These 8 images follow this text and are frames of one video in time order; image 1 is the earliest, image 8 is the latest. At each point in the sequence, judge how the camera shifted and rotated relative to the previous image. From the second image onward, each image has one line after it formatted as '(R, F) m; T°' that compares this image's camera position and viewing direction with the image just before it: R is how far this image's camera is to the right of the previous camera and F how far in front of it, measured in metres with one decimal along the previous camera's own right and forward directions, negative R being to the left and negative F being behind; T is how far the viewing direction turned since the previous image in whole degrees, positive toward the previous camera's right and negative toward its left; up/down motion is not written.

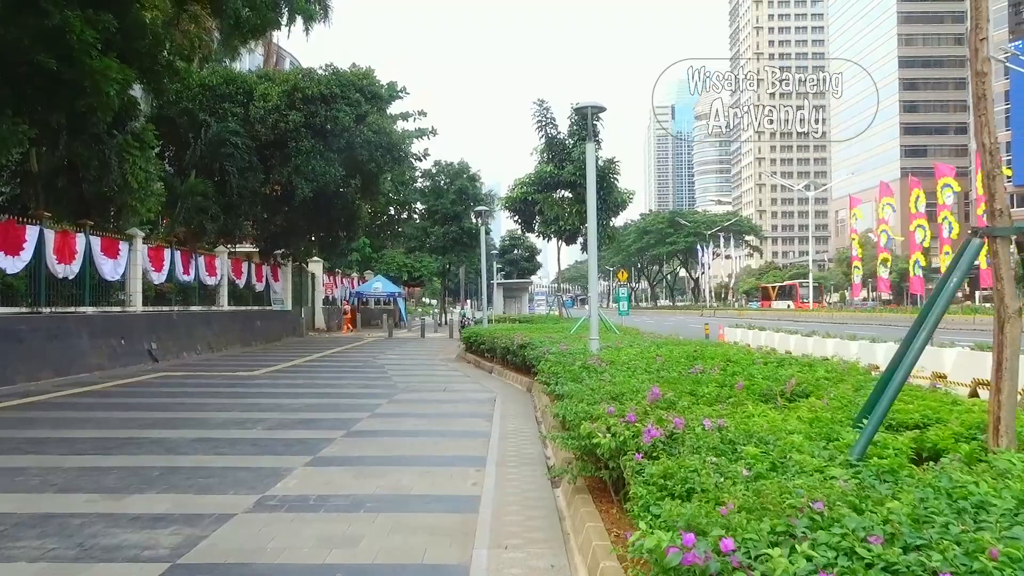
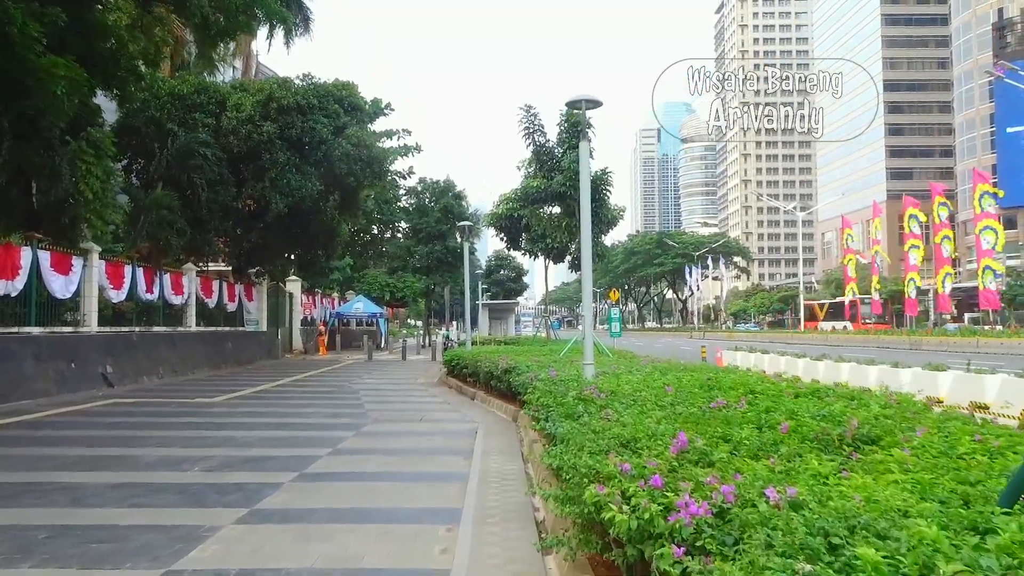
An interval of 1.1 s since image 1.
(0.0, +1.2) m; +1°
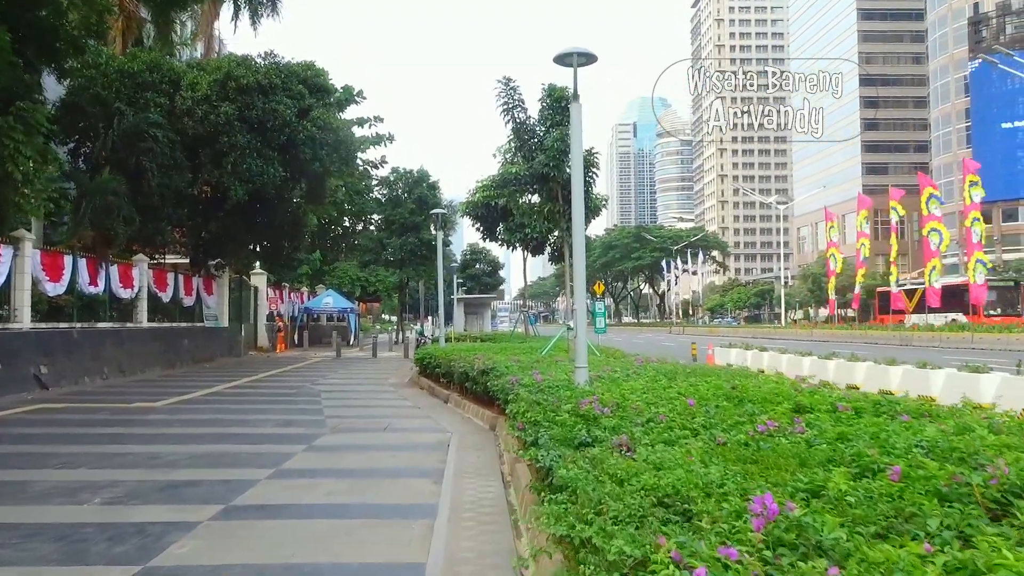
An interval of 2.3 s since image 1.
(0.0, +1.3) m; +2°
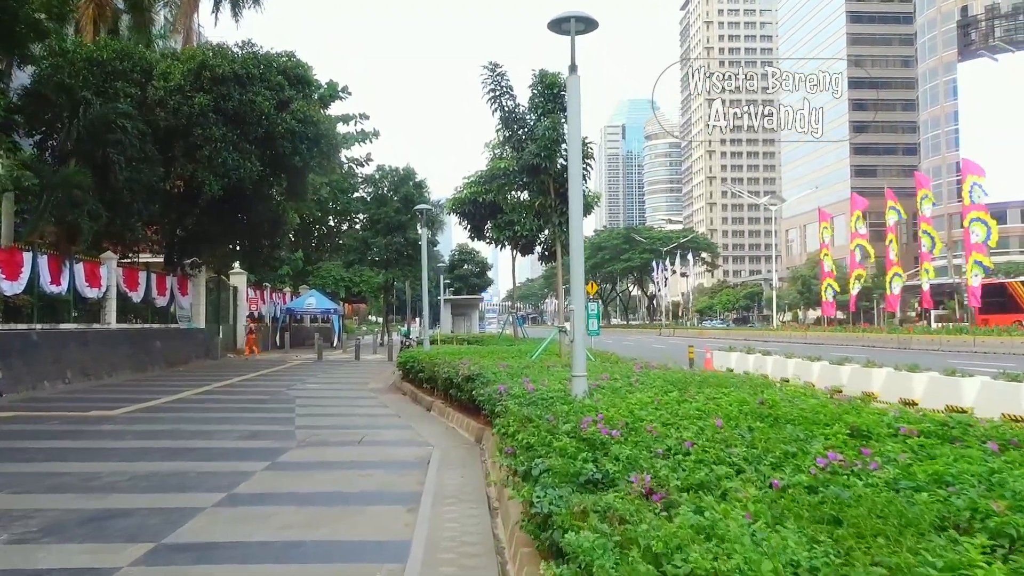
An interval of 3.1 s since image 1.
(0.0, +0.9) m; +1°
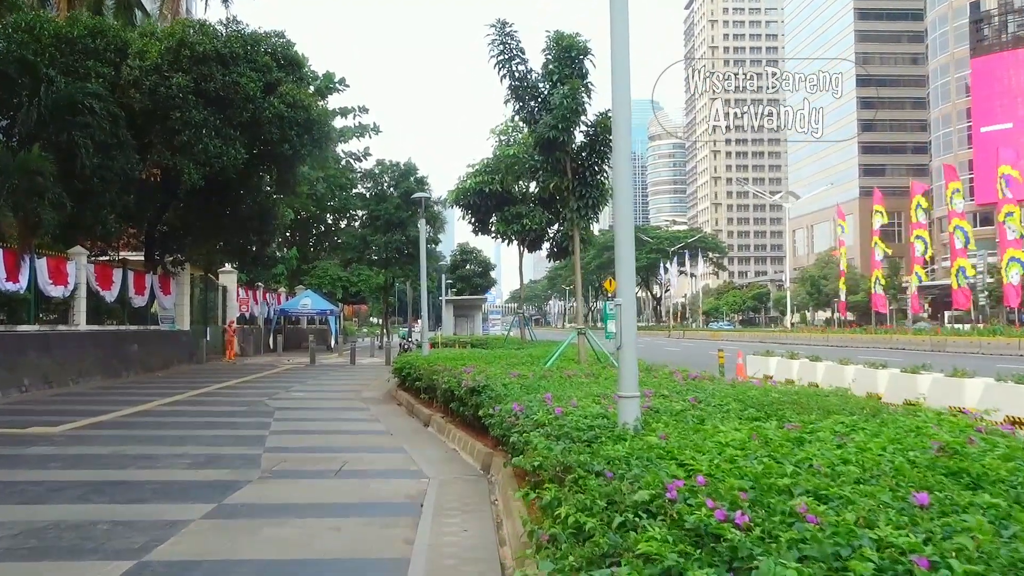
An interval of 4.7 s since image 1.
(-0.1, +1.7) m; 0°
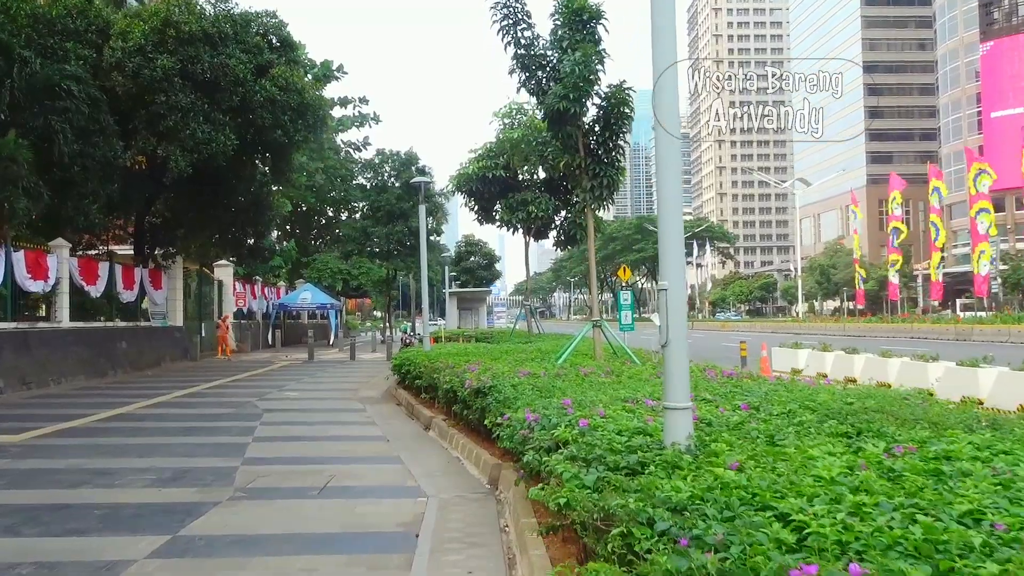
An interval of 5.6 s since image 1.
(0.0, +1.0) m; 0°
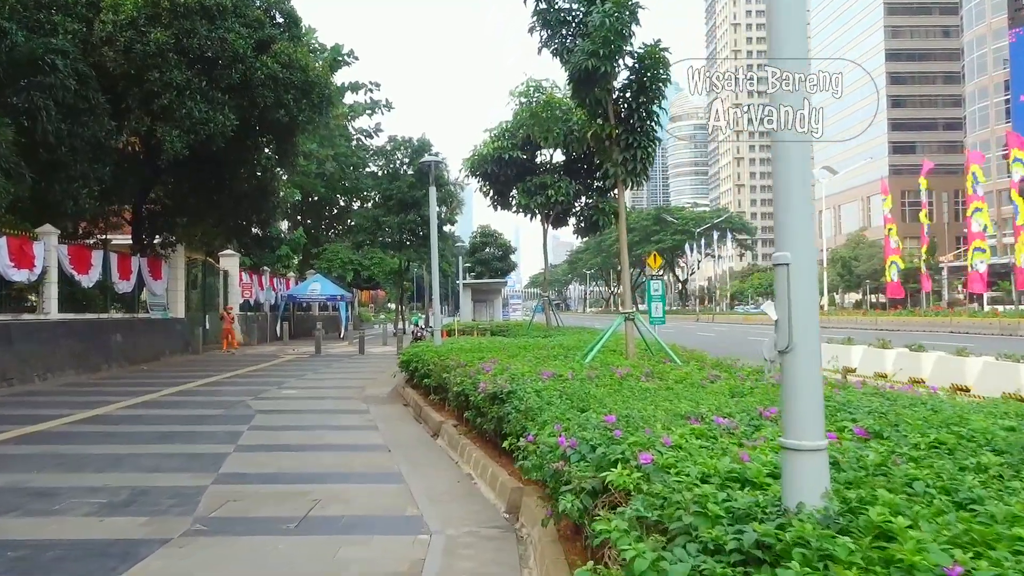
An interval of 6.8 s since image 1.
(-0.1, +1.2) m; -1°
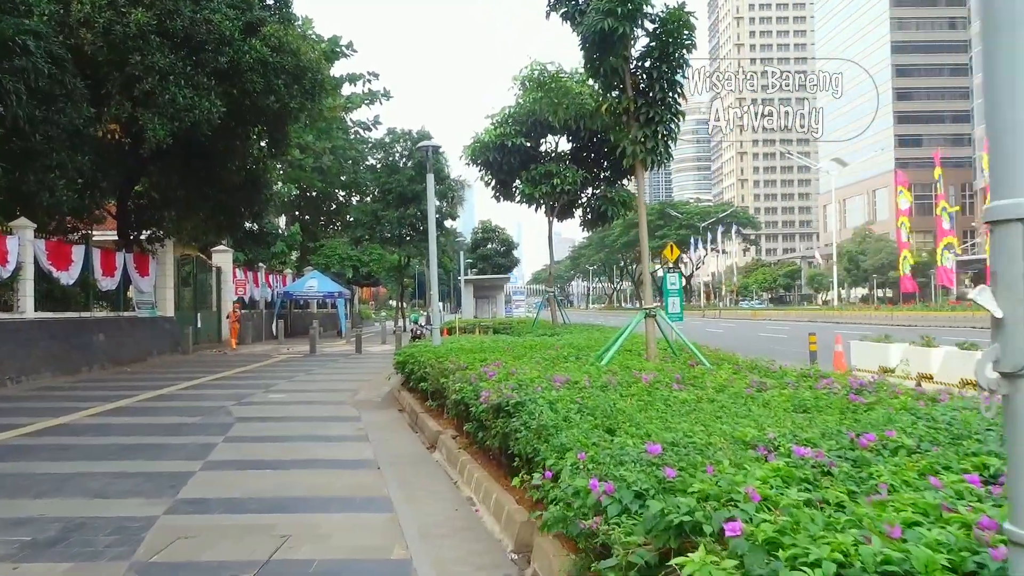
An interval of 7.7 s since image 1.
(0.0, +1.0) m; 0°
